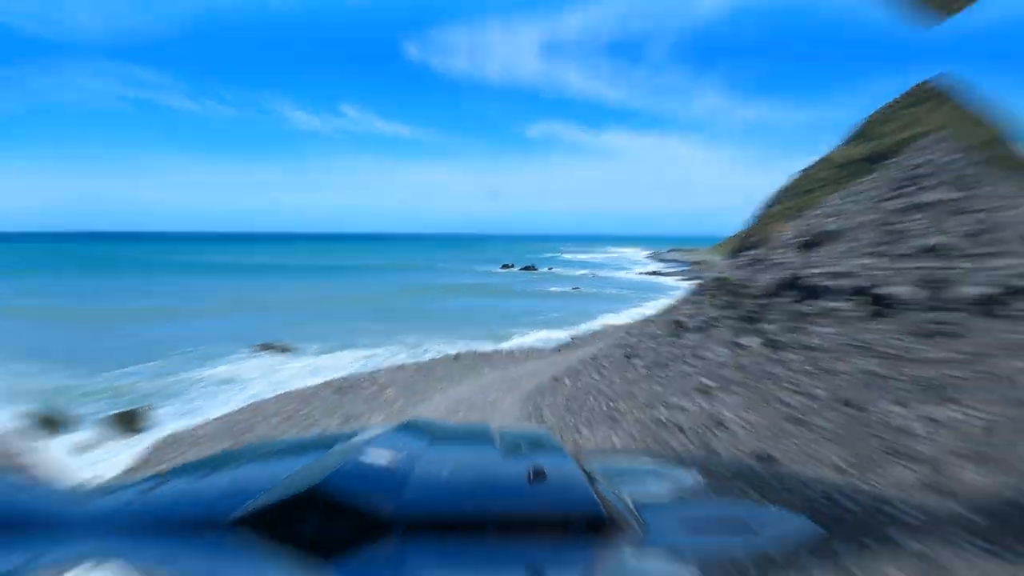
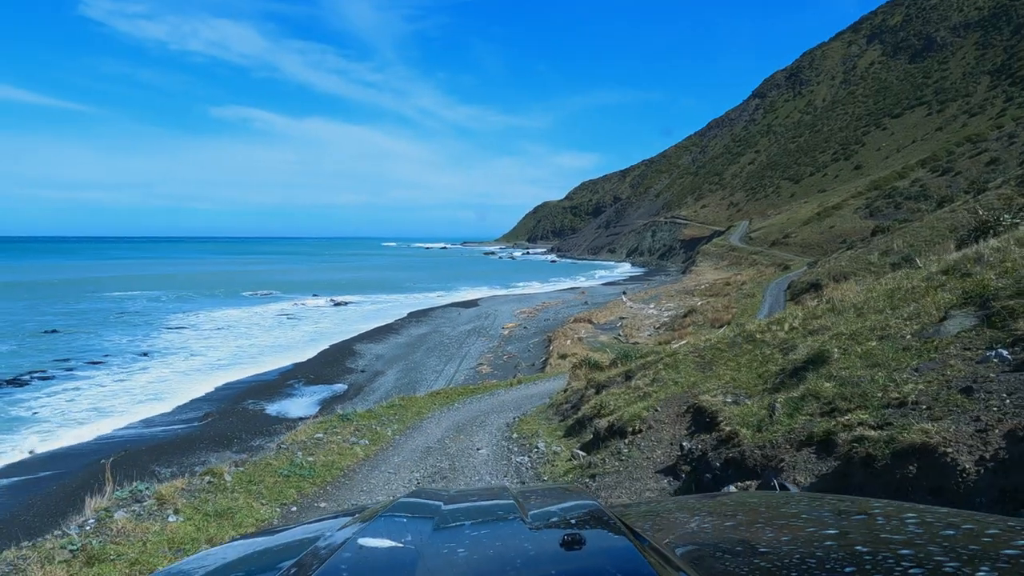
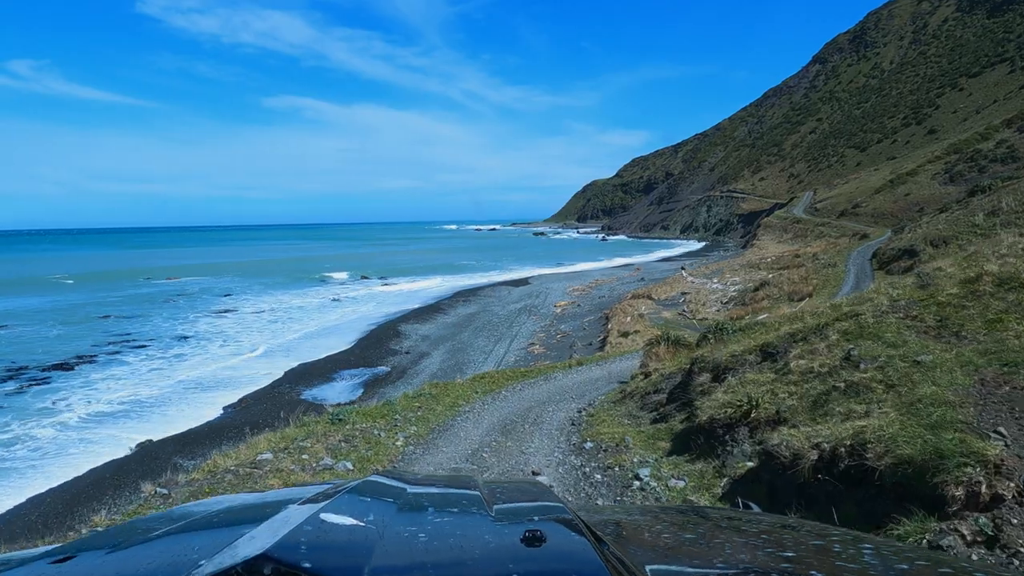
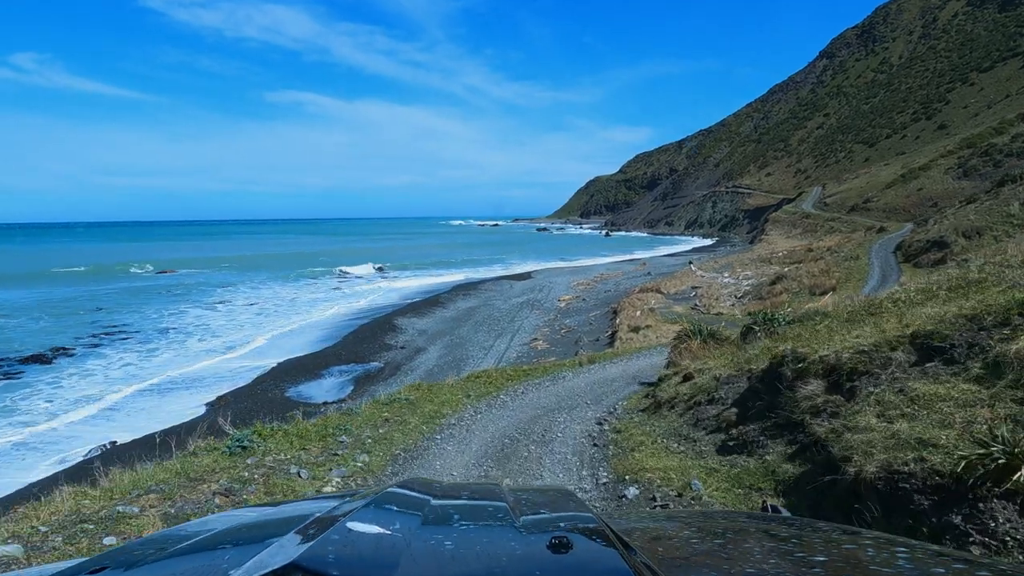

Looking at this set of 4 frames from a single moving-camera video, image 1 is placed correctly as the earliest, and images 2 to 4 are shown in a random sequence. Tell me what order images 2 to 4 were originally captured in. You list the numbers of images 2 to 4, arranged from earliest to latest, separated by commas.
2, 3, 4
